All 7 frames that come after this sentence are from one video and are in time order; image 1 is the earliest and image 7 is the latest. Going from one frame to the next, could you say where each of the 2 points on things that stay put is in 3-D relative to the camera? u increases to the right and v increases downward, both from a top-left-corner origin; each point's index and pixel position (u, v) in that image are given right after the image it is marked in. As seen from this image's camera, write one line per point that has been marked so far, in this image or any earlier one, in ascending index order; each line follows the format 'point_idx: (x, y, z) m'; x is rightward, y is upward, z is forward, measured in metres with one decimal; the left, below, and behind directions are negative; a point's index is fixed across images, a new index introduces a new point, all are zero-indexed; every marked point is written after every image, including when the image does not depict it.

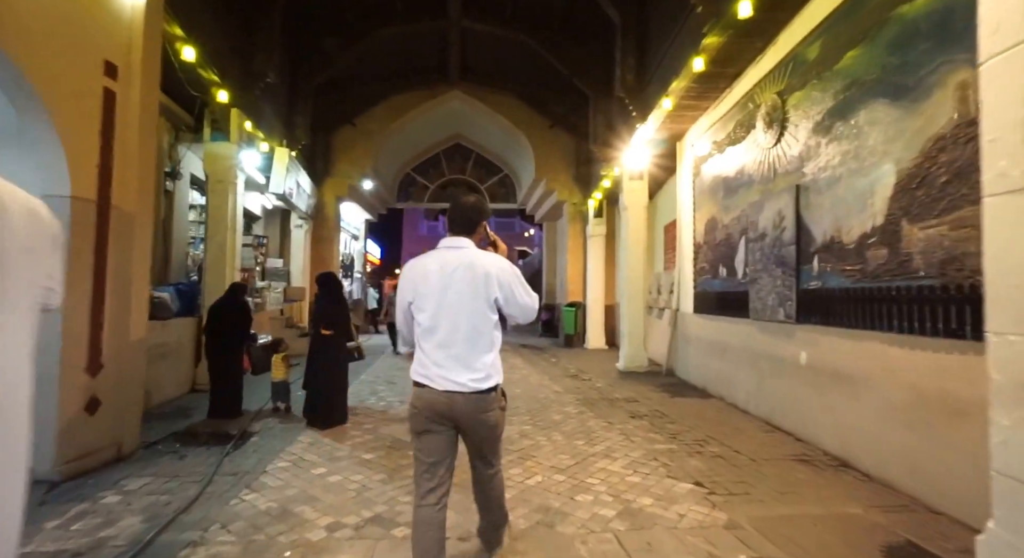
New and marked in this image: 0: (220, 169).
0: (-4.5, +1.7, +7.9) m
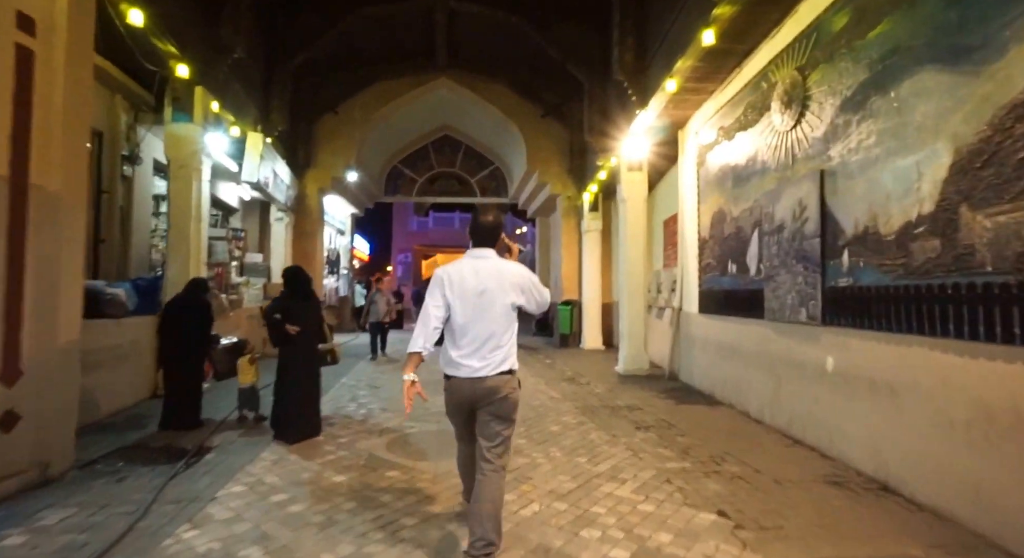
0: (-4.6, +1.7, +7.2) m
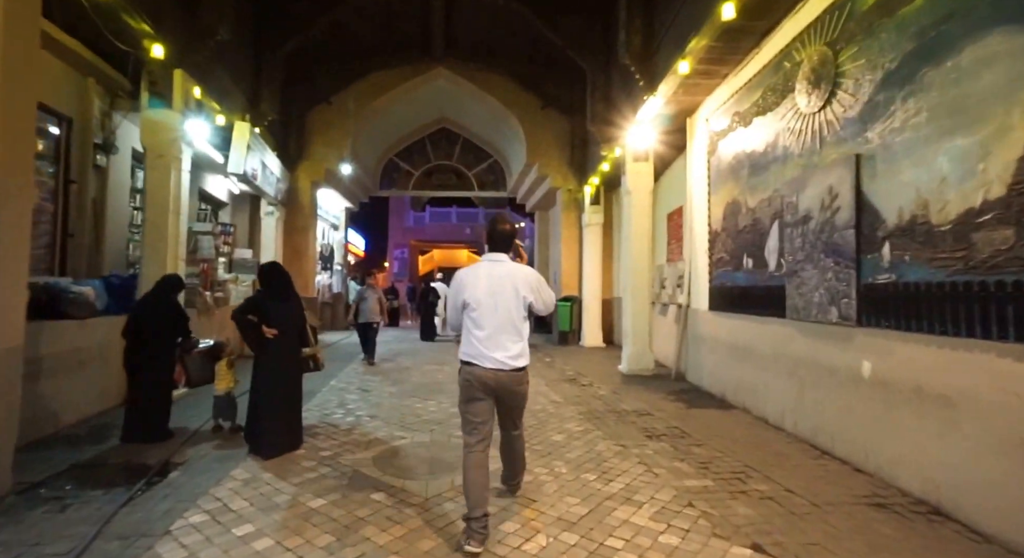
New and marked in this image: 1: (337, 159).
0: (-4.6, +1.8, +6.7) m
1: (-4.6, +3.1, +13.8) m
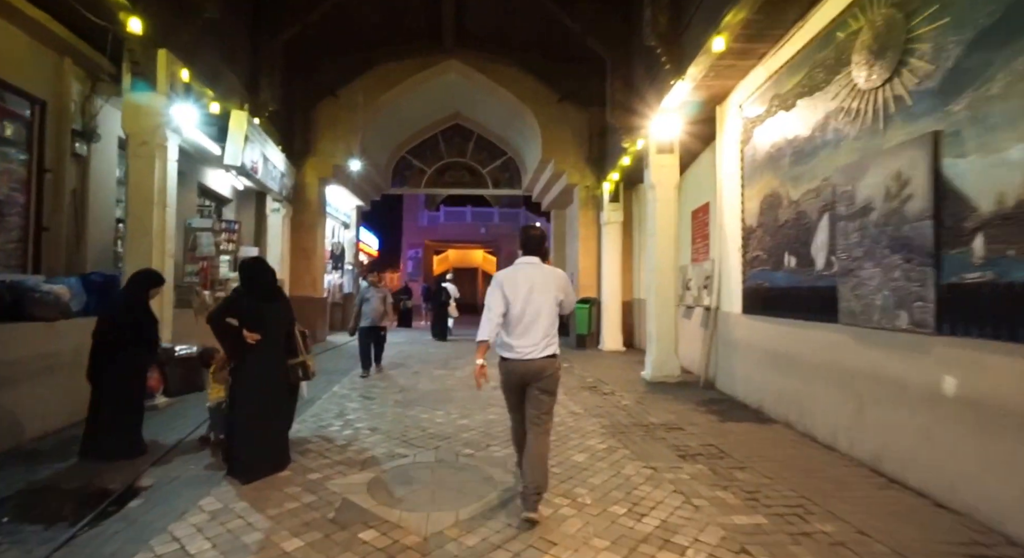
0: (-4.4, +1.8, +6.3) m
1: (-4.2, +3.1, +13.4) m
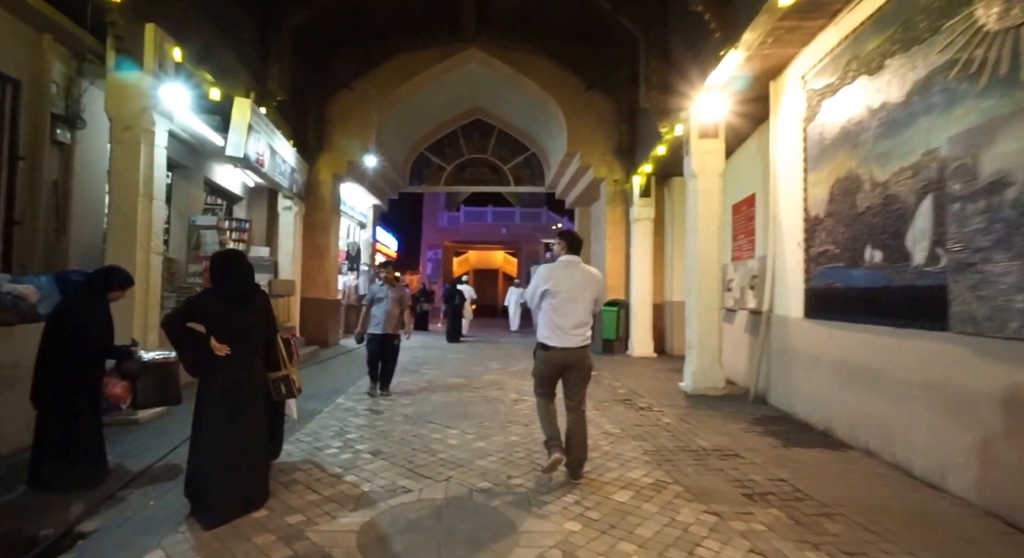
0: (-4.1, +1.8, +5.6) m
1: (-3.7, +3.1, +12.7) m
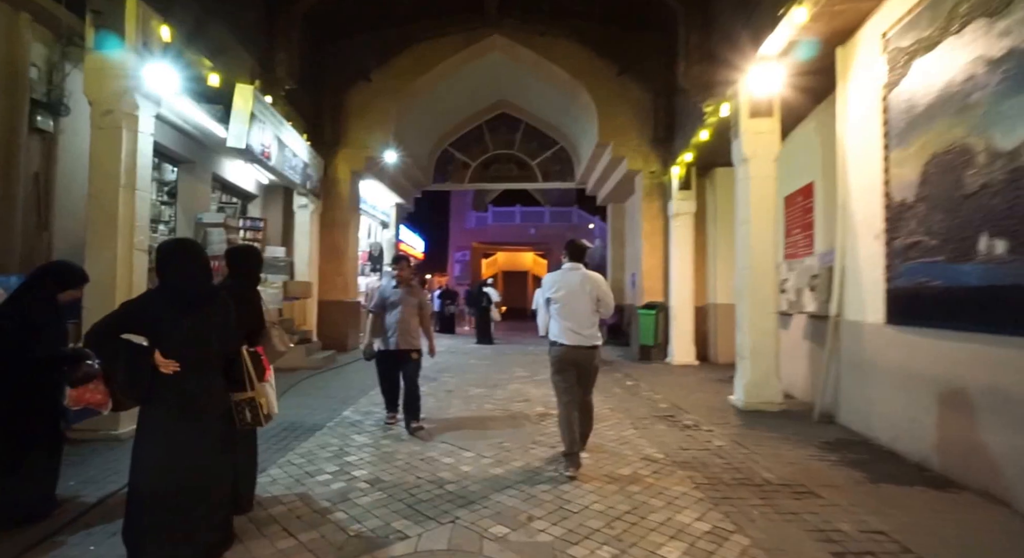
0: (-3.9, +1.8, +5.1) m
1: (-3.0, +3.1, +12.2) m
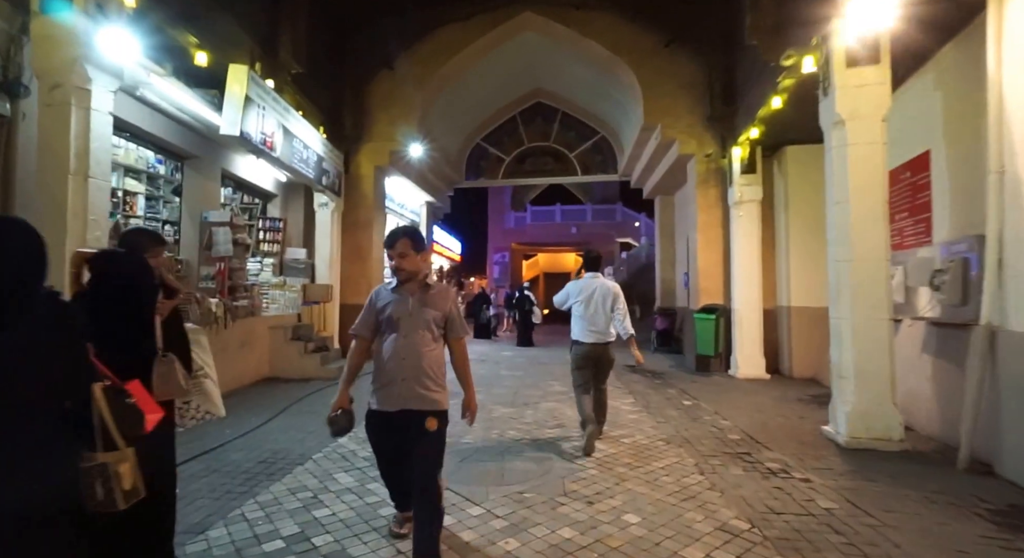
0: (-3.8, +1.8, +4.2) m
1: (-2.3, +3.0, +11.2) m
